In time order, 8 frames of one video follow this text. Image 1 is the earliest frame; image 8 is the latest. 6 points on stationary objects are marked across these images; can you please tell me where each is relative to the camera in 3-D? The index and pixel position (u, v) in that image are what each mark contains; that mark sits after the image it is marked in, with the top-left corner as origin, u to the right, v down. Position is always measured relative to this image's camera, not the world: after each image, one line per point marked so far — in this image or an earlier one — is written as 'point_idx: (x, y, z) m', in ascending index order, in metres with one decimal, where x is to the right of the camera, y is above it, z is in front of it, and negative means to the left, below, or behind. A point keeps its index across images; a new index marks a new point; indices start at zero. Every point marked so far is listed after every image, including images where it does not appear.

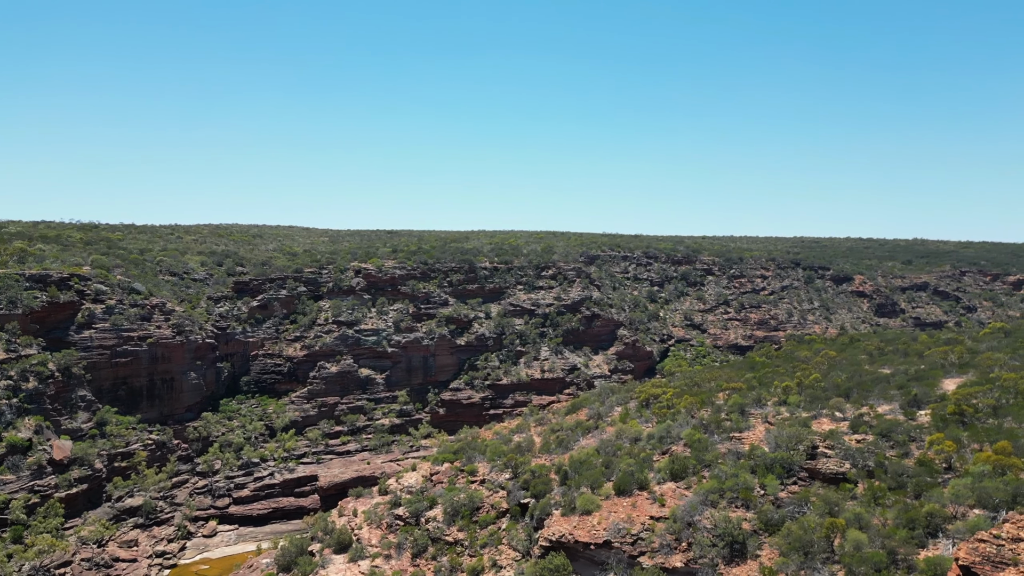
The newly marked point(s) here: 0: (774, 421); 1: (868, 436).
0: (+8.6, -4.5, +17.2) m
1: (+9.8, -4.1, +14.5) m
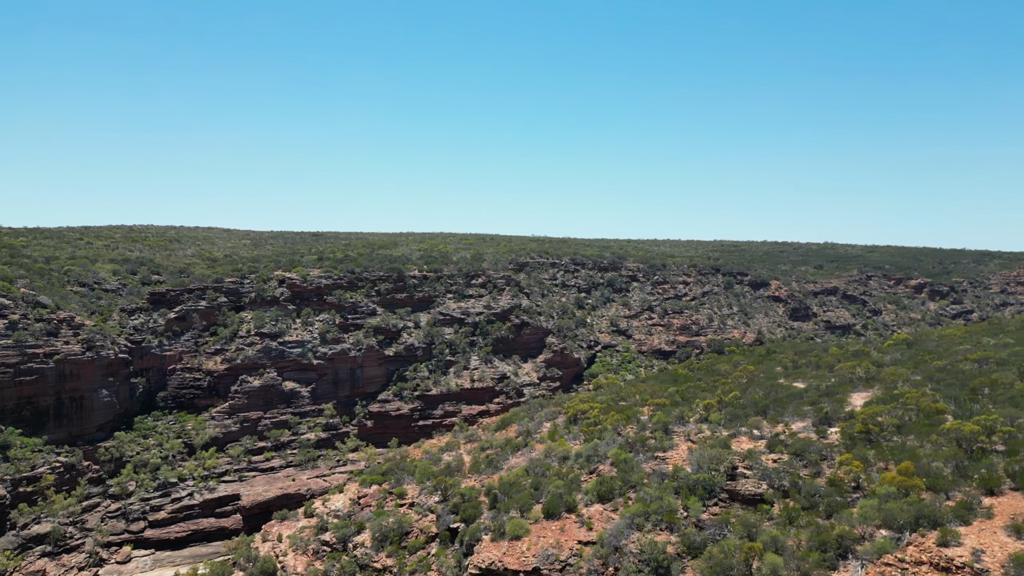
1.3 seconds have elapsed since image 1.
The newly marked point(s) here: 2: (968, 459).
0: (+6.0, -5.0, +17.1) m
1: (+7.5, -4.6, +14.5) m
2: (+9.9, -3.8, +11.5) m
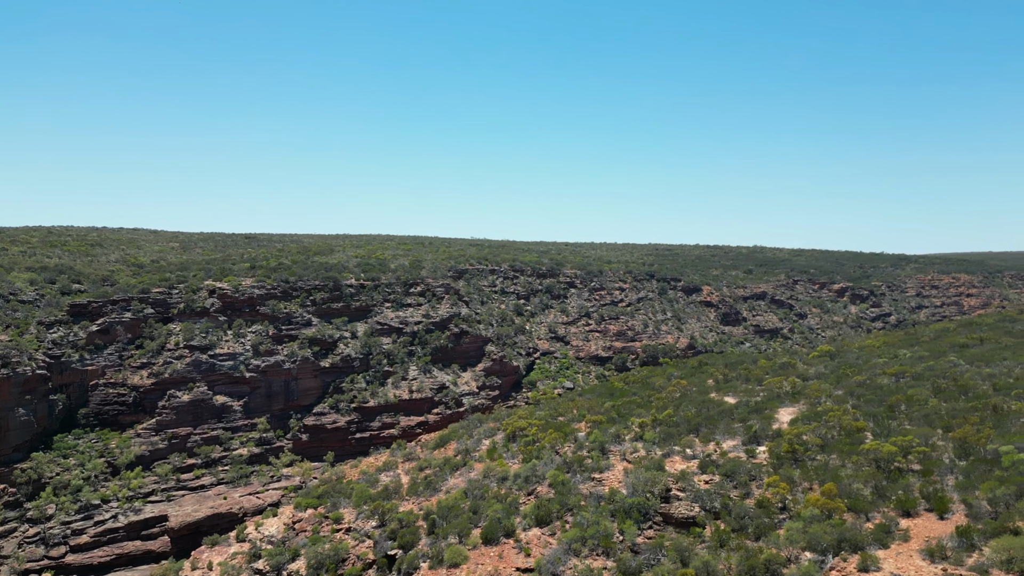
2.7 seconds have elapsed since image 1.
0: (+3.8, -5.5, +16.8) m
1: (+5.5, -5.1, +14.3) m
2: (+8.2, -4.2, +11.6) m
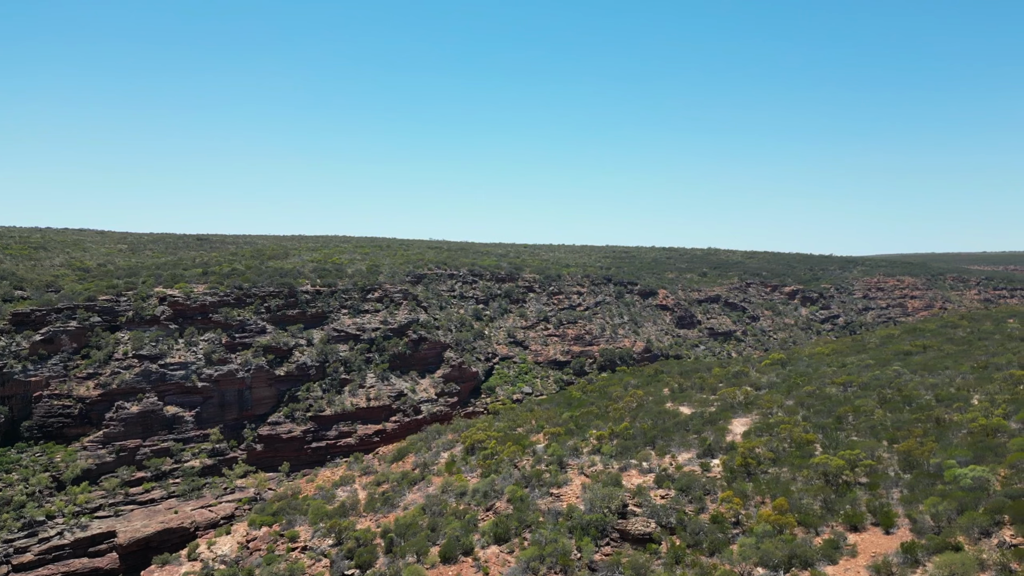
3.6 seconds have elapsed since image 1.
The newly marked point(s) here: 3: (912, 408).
0: (+2.5, -5.8, +16.5) m
1: (+4.3, -5.5, +14.2) m
2: (+7.1, -4.5, +11.6) m
3: (+10.6, -3.6, +14.1) m
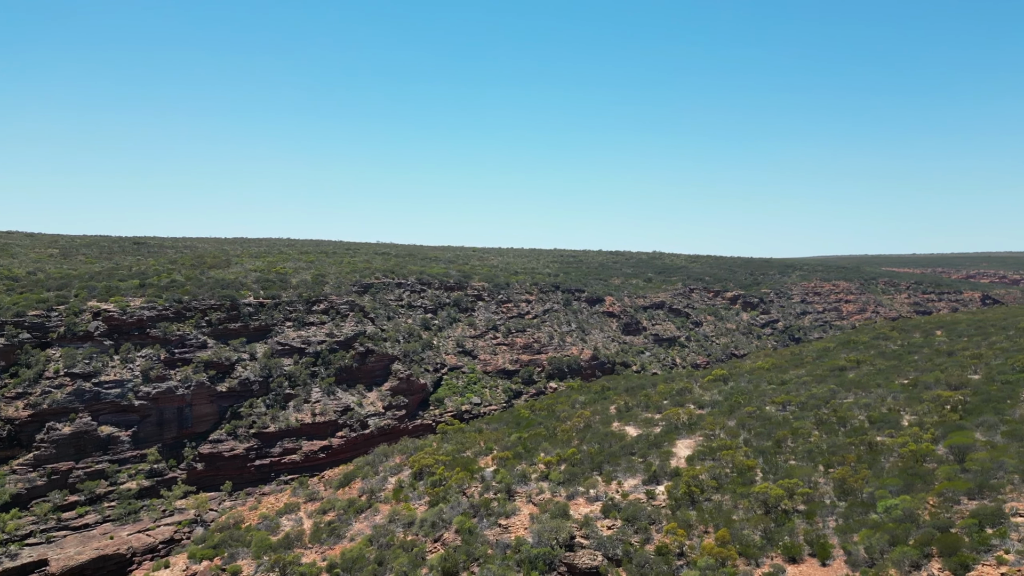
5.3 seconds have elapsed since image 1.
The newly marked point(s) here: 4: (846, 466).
0: (+0.8, -6.5, +16.2) m
1: (+2.8, -6.1, +13.9) m
2: (+5.7, -5.1, +11.5) m
3: (+9.0, -4.0, +14.3) m
4: (+7.8, -4.2, +12.3) m
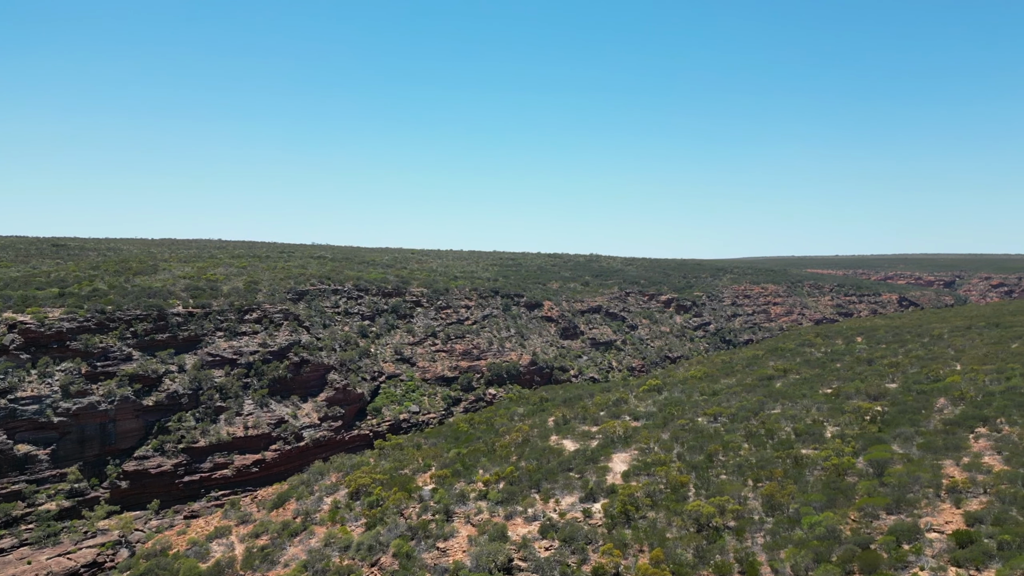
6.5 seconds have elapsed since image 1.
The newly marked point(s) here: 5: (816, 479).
0: (-1.0, -6.9, +15.7) m
1: (+1.1, -6.5, +13.6) m
2: (+4.2, -5.5, +11.5) m
3: (+7.2, -4.2, +14.5) m
4: (+6.2, -4.5, +12.4) m
5: (+7.1, -4.5, +12.3) m
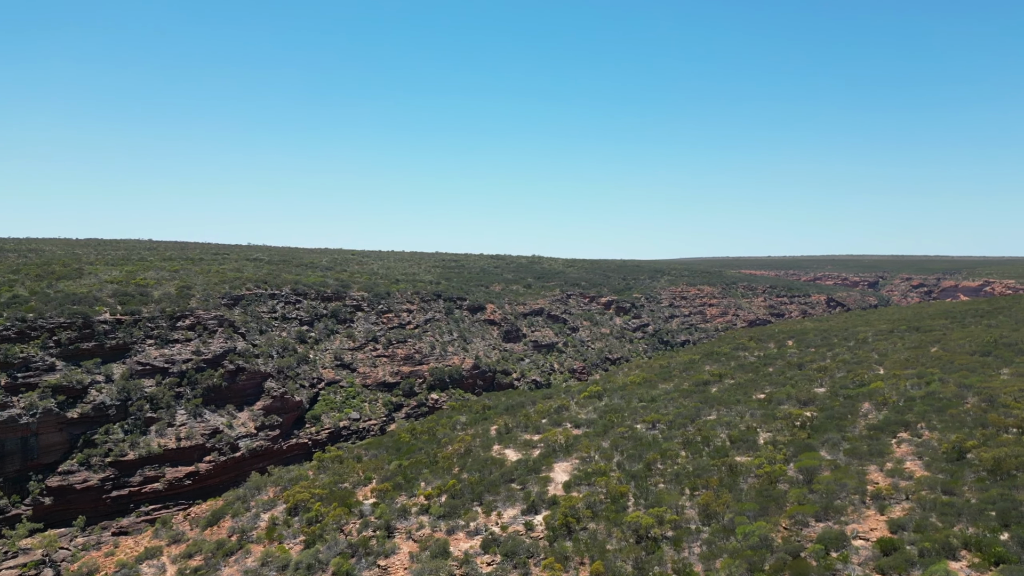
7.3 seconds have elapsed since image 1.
0: (-2.7, -7.2, +15.2) m
1: (-0.4, -6.8, +13.3) m
2: (+2.9, -5.7, +11.4) m
3: (+5.6, -4.3, +14.6) m
4: (+4.7, -4.7, +12.5) m
5: (+5.7, -4.6, +12.5) m
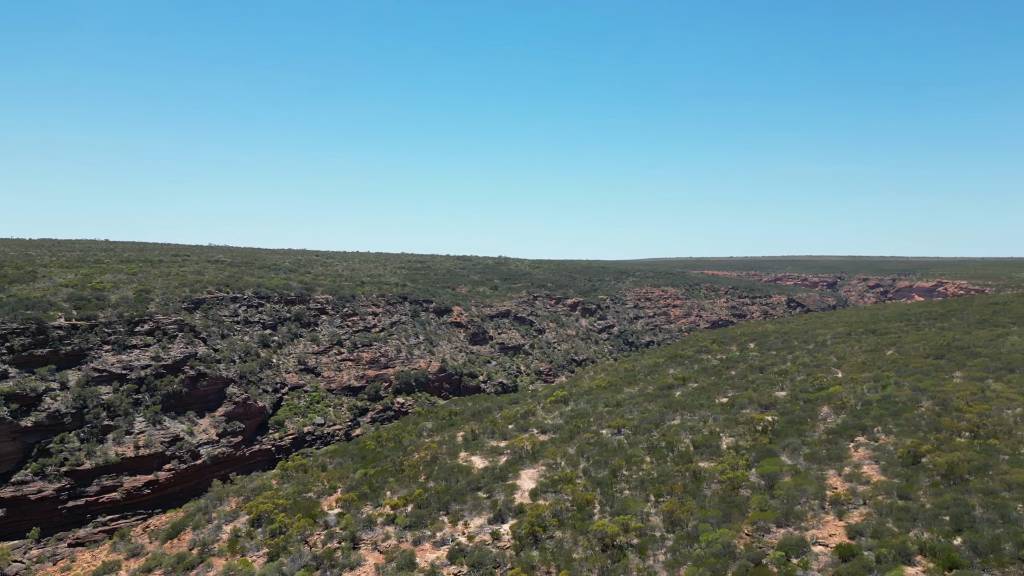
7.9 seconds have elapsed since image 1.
0: (-3.6, -7.4, +14.9) m
1: (-1.2, -6.9, +13.1) m
2: (+2.1, -5.9, +11.4) m
3: (+4.6, -4.4, +14.7) m
4: (+3.9, -4.8, +12.5) m
5: (+4.9, -4.7, +12.6) m
